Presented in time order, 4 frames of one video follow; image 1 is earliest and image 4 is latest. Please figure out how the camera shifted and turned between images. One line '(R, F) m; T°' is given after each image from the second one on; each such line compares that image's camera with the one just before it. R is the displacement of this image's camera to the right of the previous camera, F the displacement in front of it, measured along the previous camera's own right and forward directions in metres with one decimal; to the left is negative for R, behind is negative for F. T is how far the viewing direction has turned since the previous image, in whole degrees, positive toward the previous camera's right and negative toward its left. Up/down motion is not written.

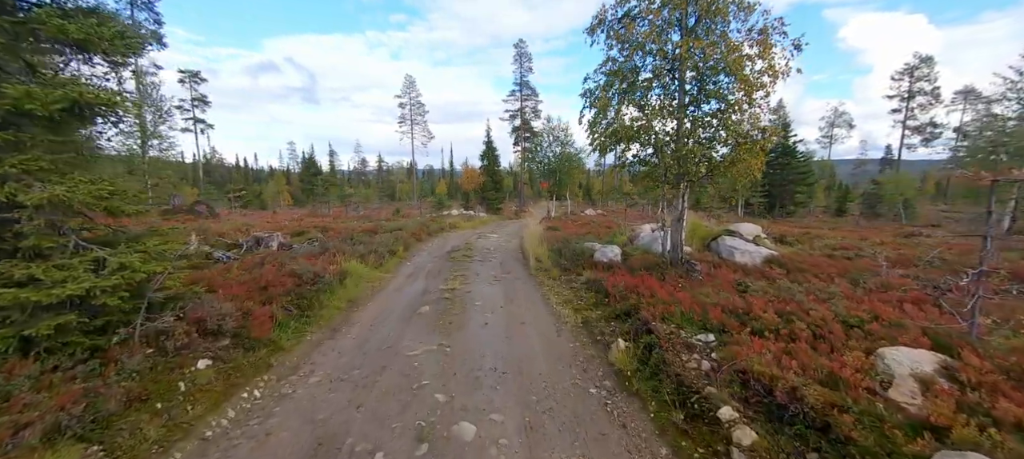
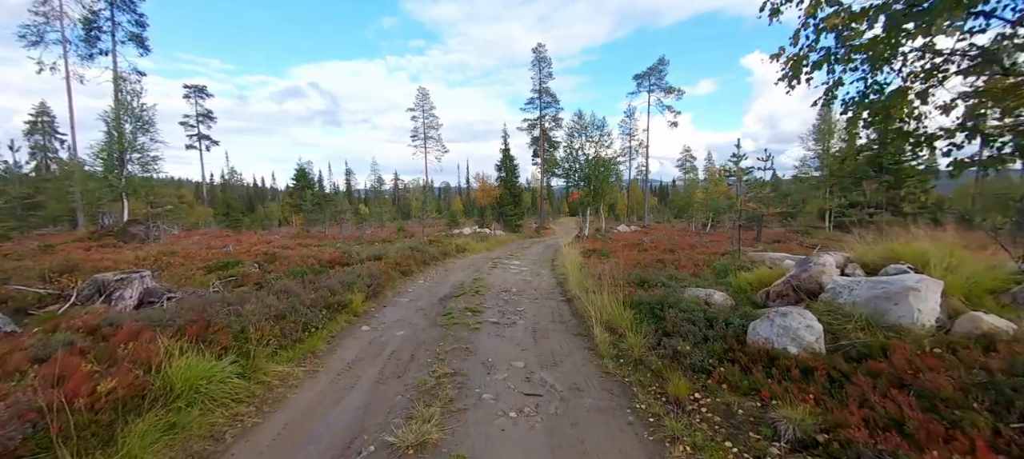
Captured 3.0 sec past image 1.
(-0.5, +7.2) m; -2°
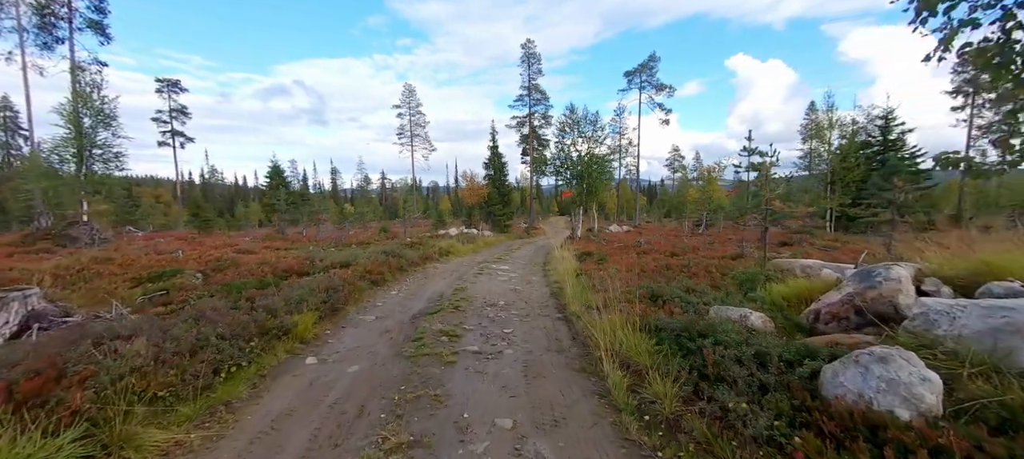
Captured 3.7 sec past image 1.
(+0.1, +1.8) m; +2°
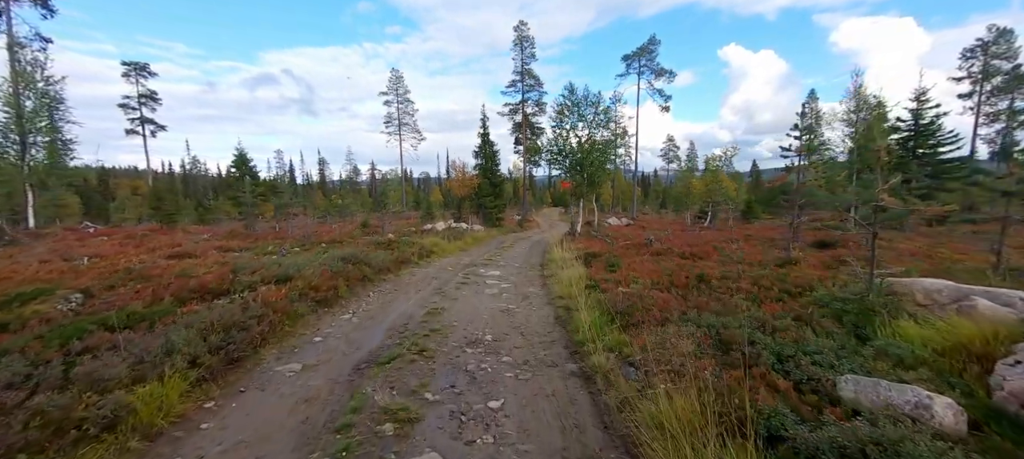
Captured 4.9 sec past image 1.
(0.0, +3.0) m; +1°
